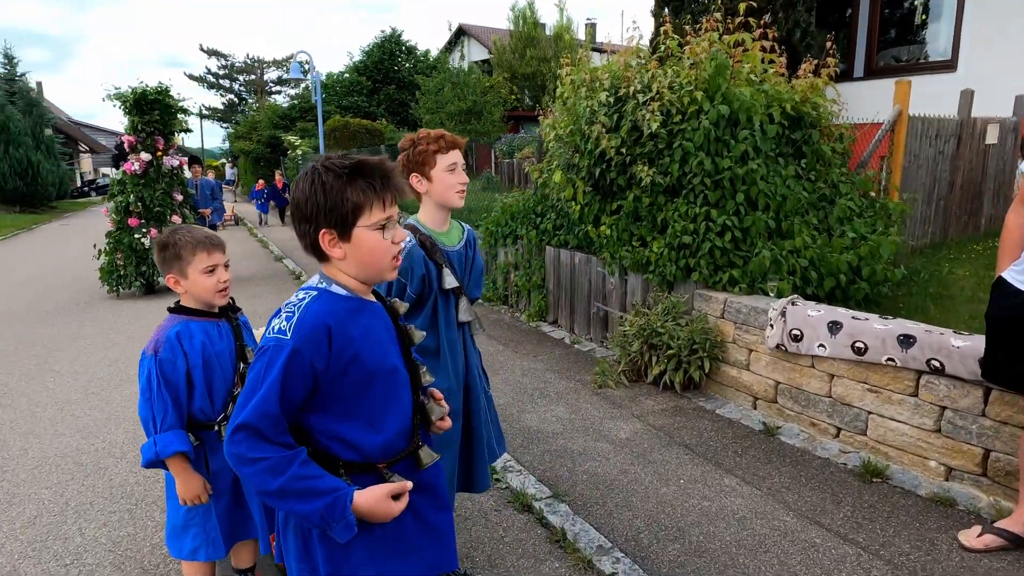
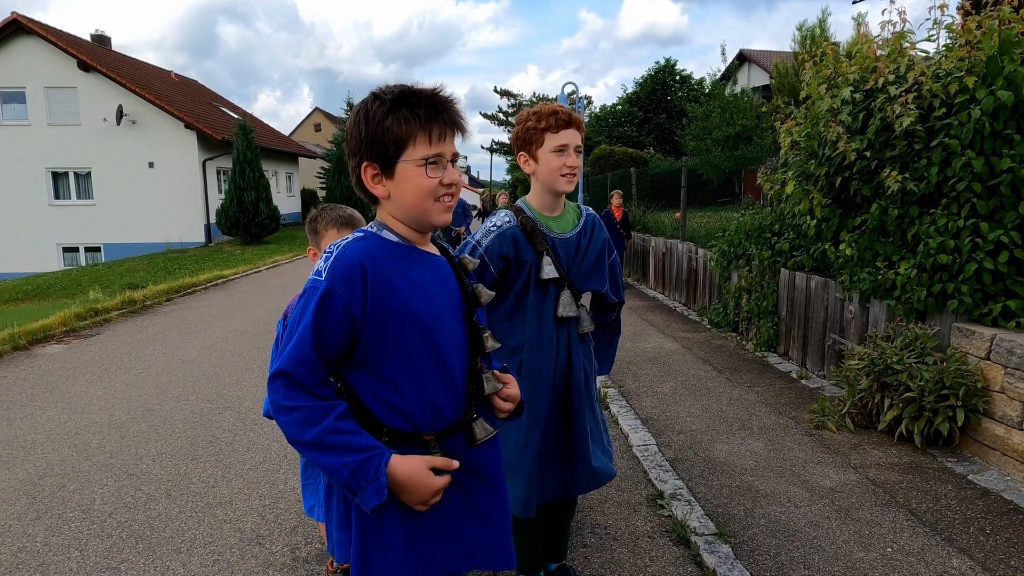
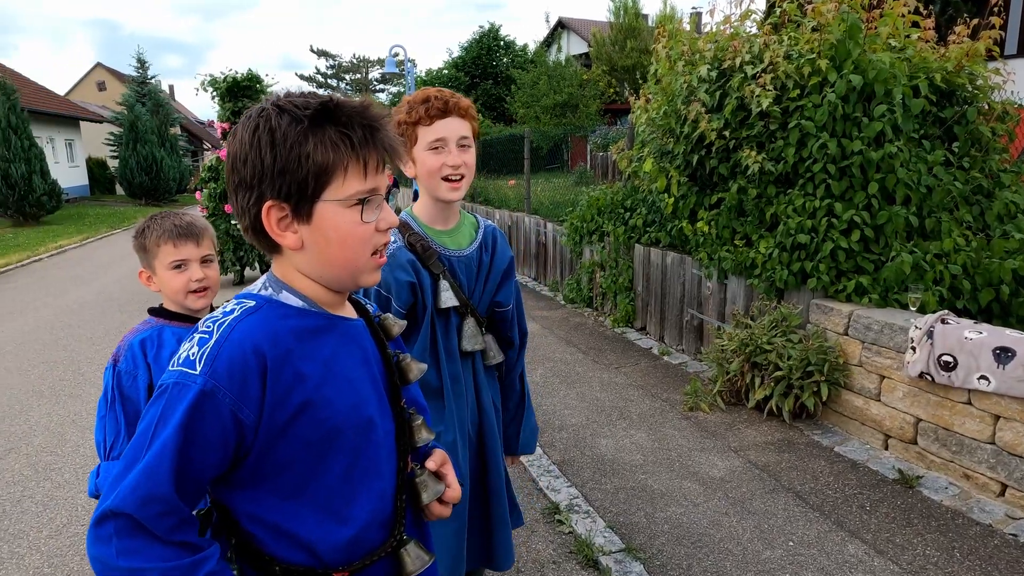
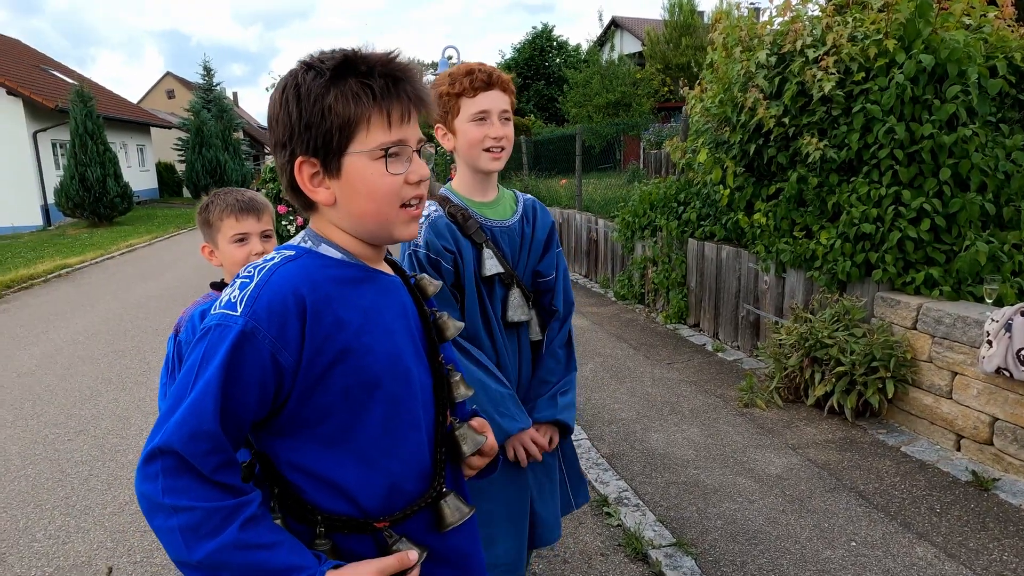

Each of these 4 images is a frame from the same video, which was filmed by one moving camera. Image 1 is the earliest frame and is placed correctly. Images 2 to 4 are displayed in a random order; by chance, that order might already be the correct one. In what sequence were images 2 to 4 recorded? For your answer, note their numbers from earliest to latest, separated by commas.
3, 4, 2
